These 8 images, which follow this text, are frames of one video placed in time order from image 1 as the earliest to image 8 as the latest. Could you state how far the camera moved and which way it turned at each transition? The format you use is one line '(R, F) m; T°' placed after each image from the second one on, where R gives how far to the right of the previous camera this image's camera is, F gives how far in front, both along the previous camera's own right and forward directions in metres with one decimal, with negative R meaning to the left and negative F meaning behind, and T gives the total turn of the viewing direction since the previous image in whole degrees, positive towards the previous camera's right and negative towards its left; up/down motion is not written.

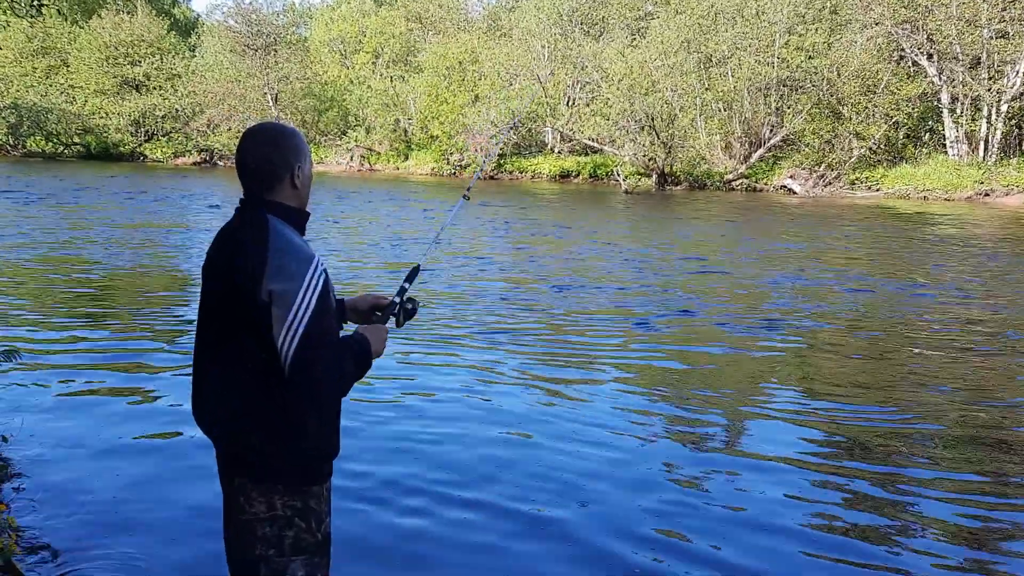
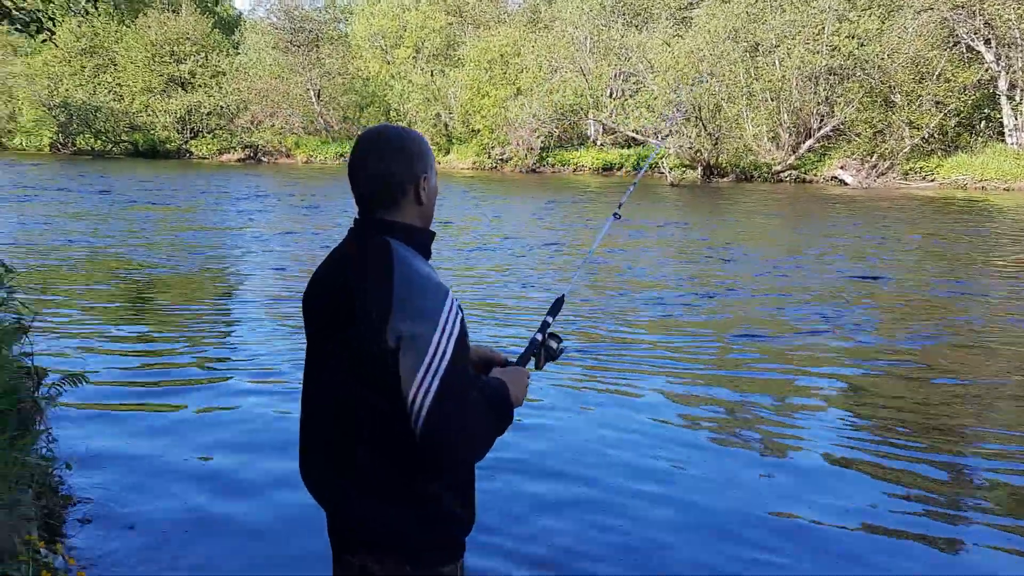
(-0.3, +0.3) m; -3°
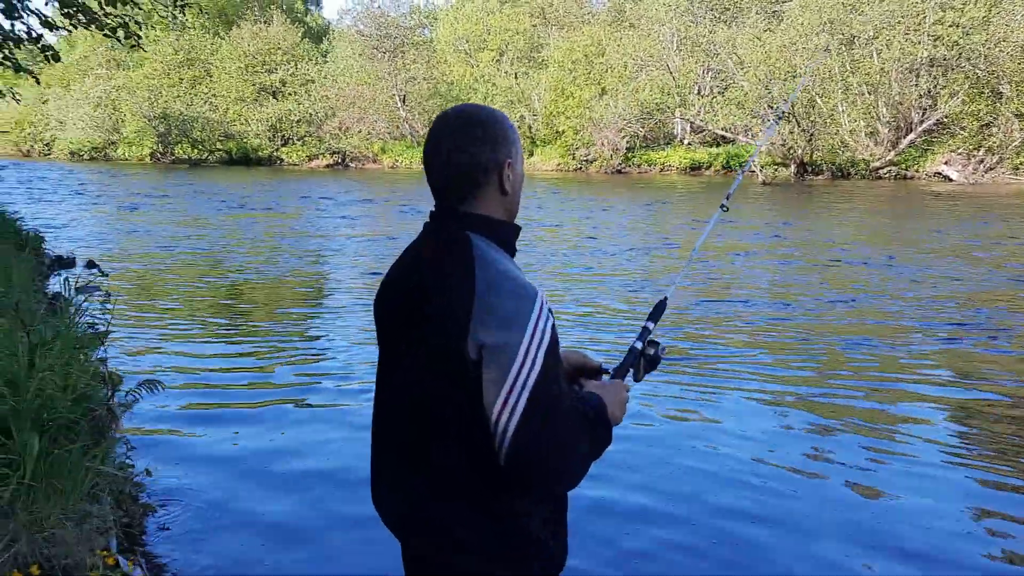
(0.0, +0.4) m; -6°
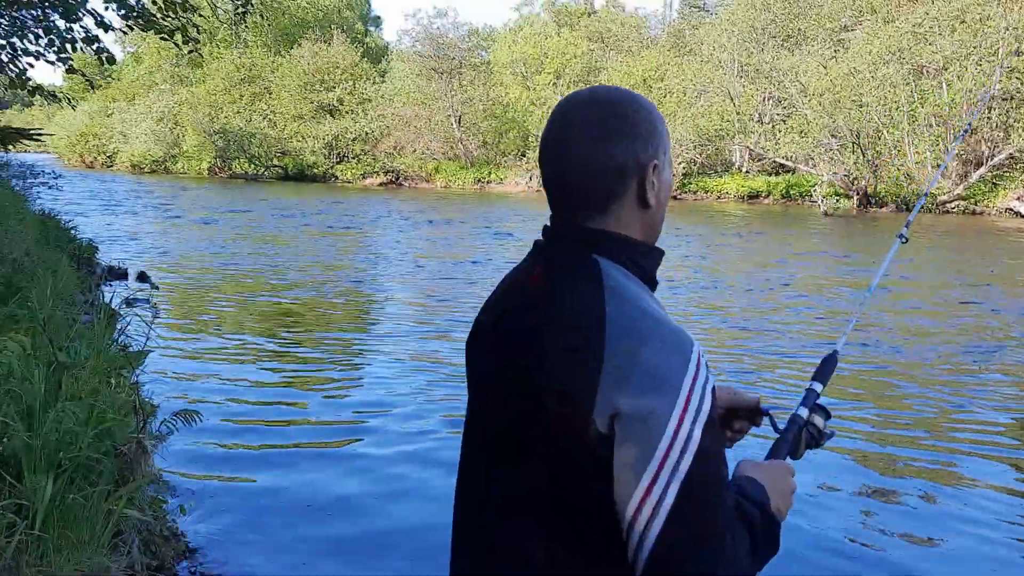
(-0.2, +0.5) m; -3°
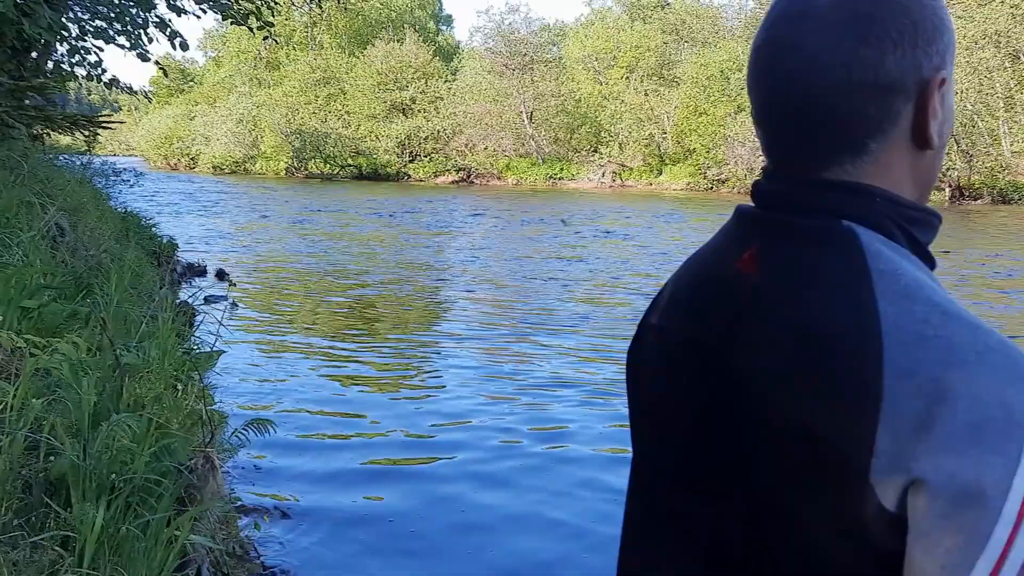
(-0.2, +0.5) m; -5°
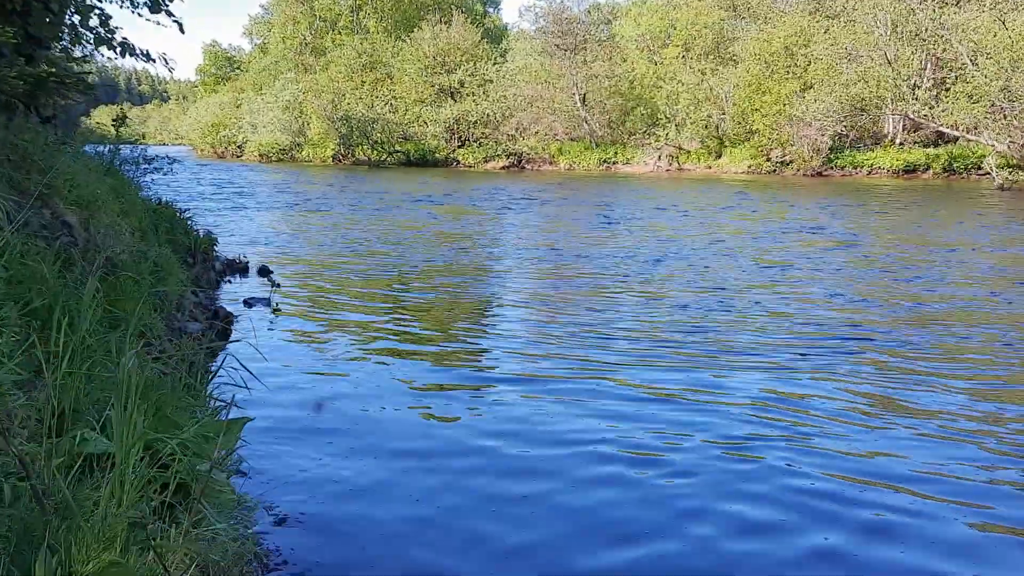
(-0.4, +1.4) m; -3°
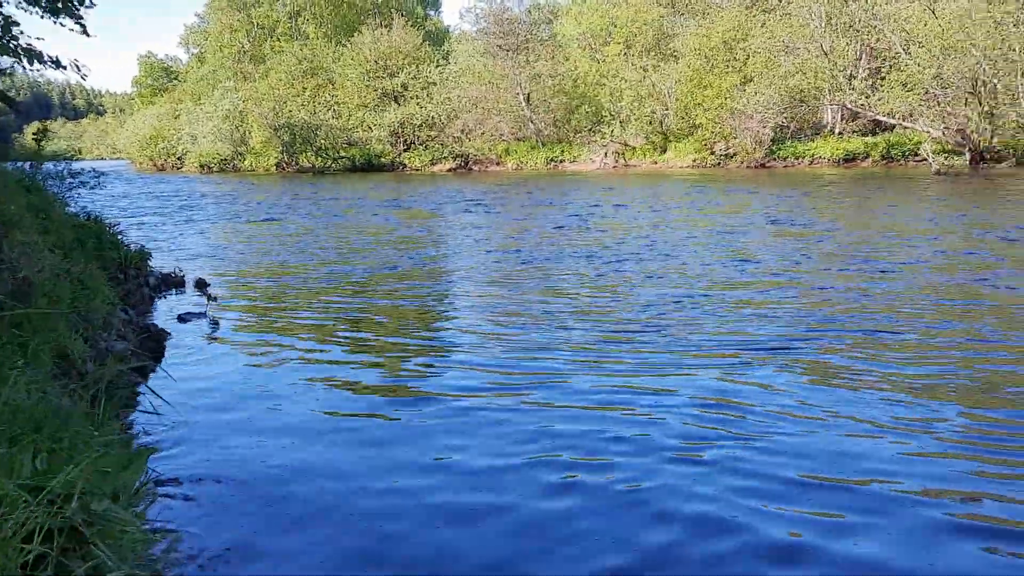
(+0.1, +0.2) m; +3°
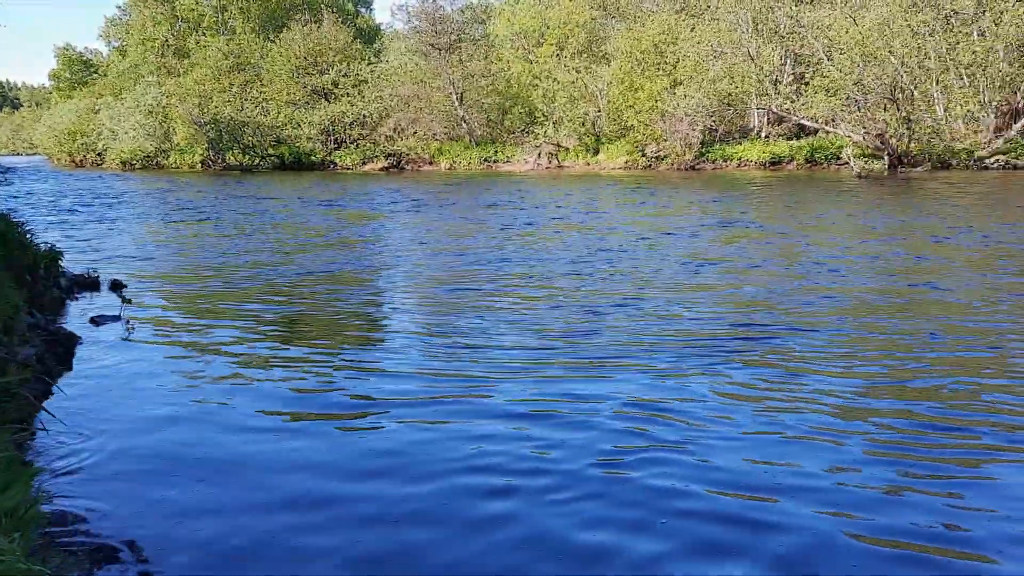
(0.0, +0.1) m; +4°
